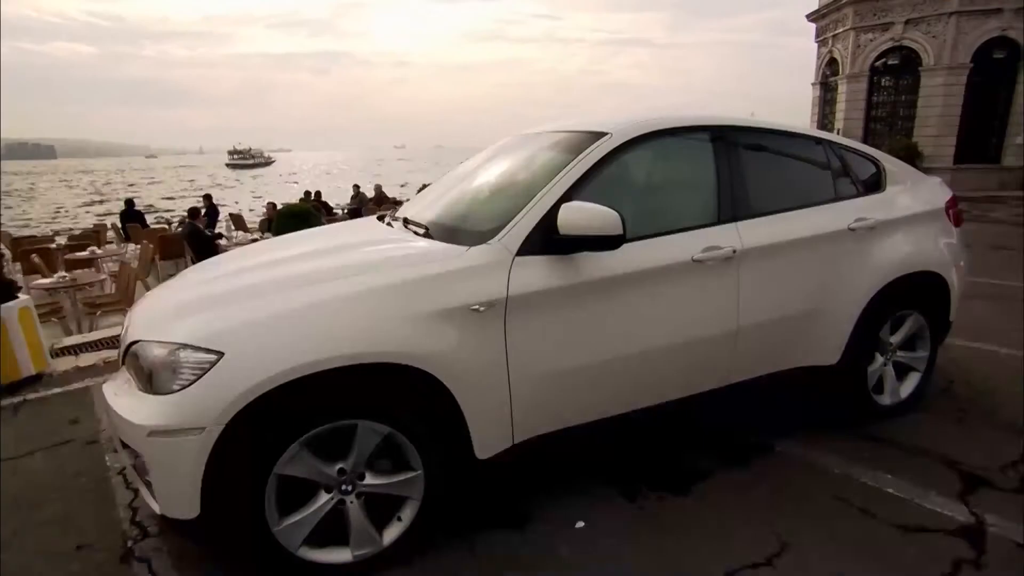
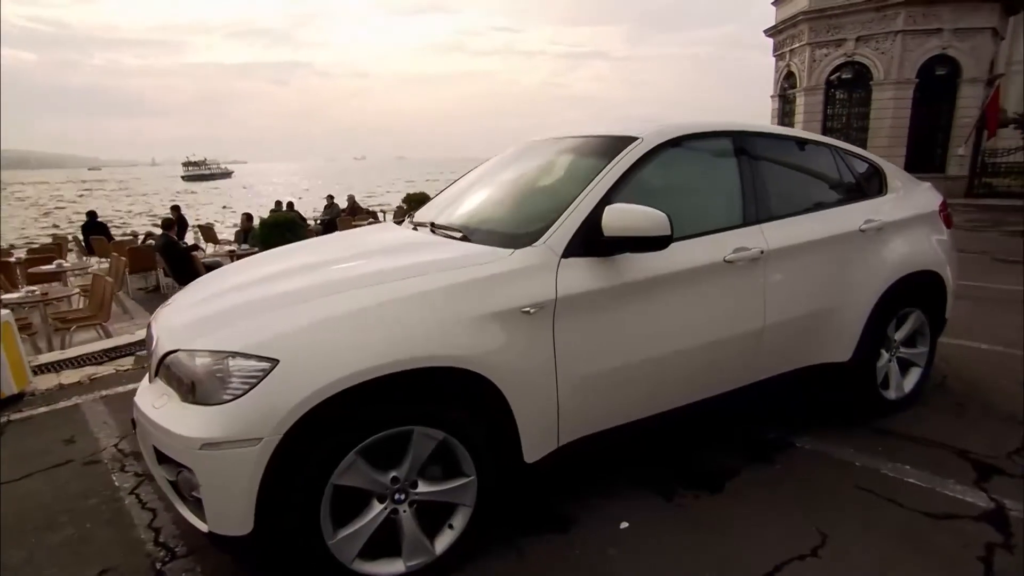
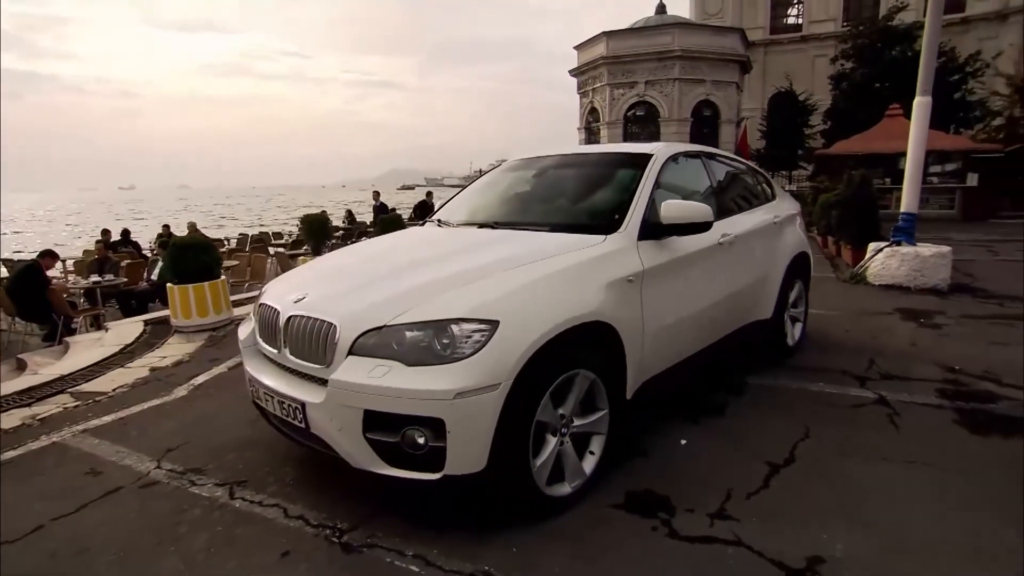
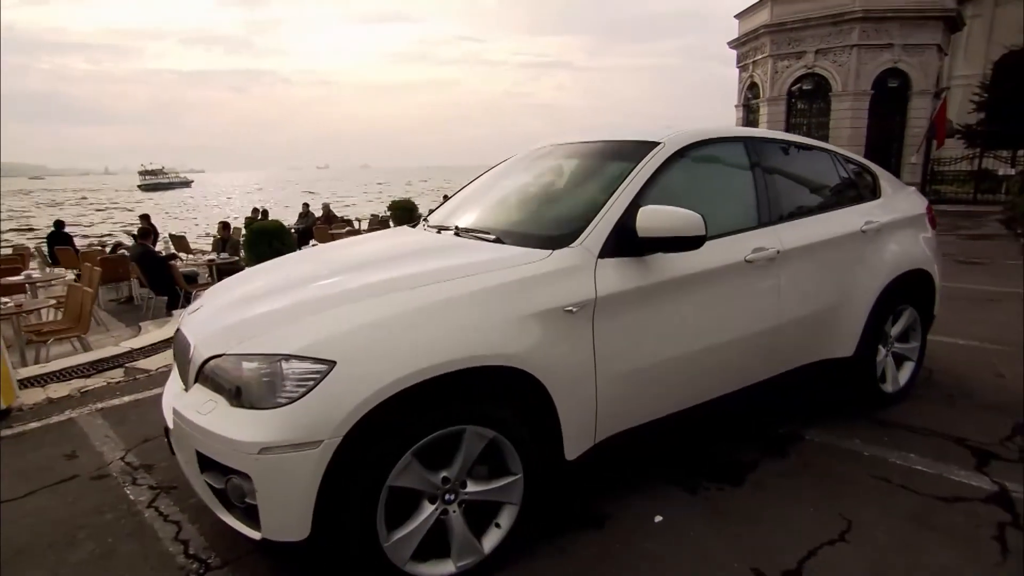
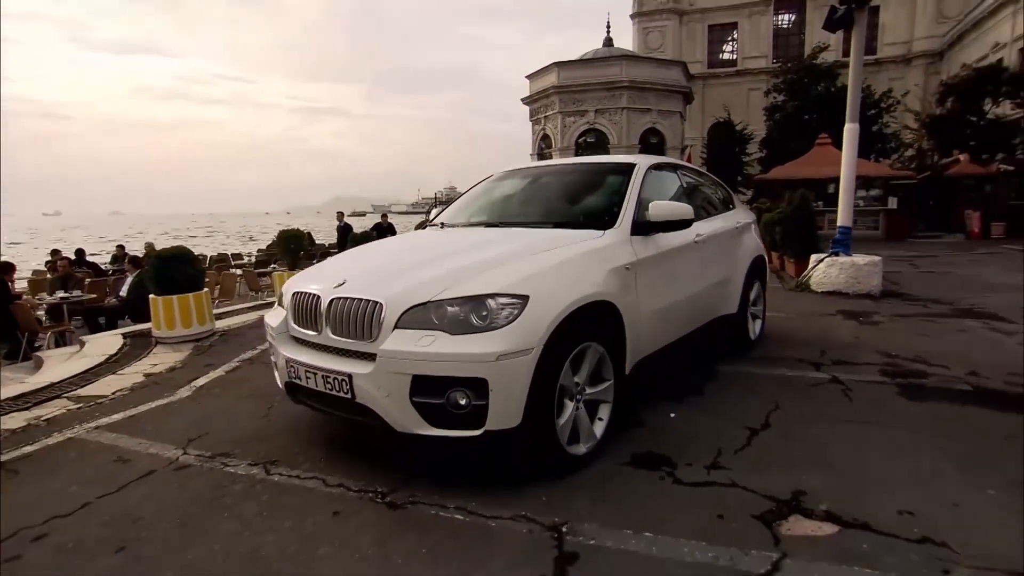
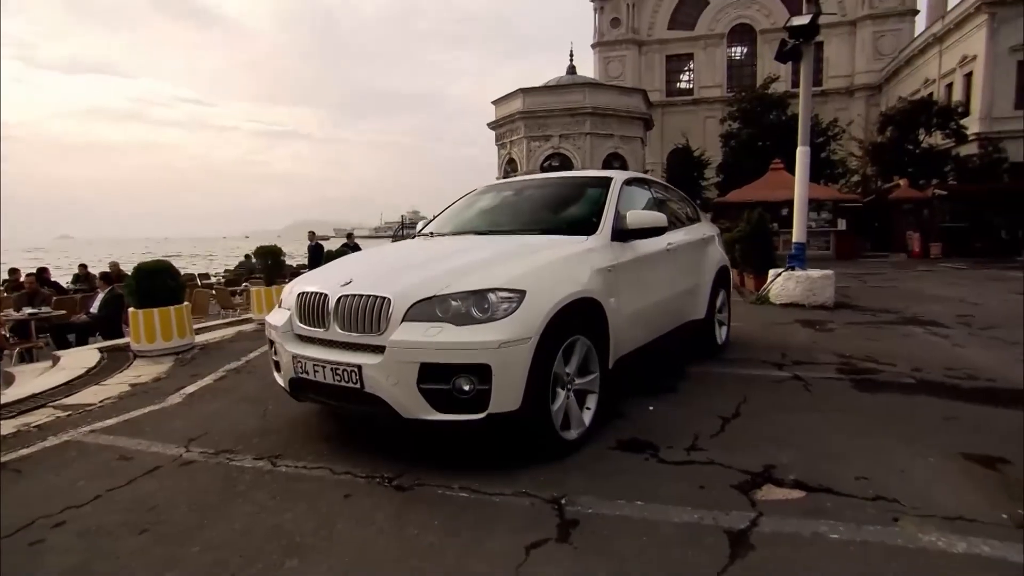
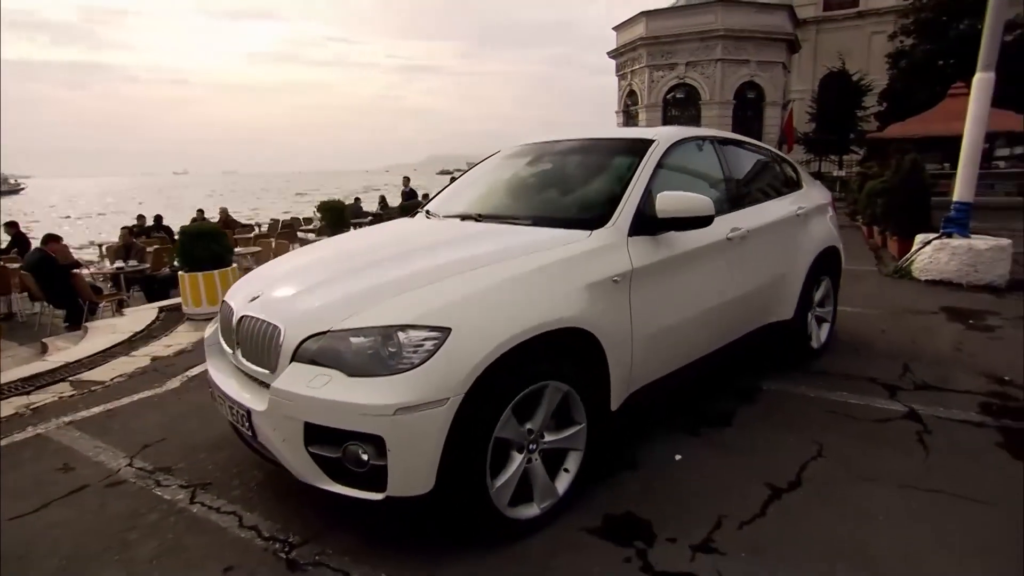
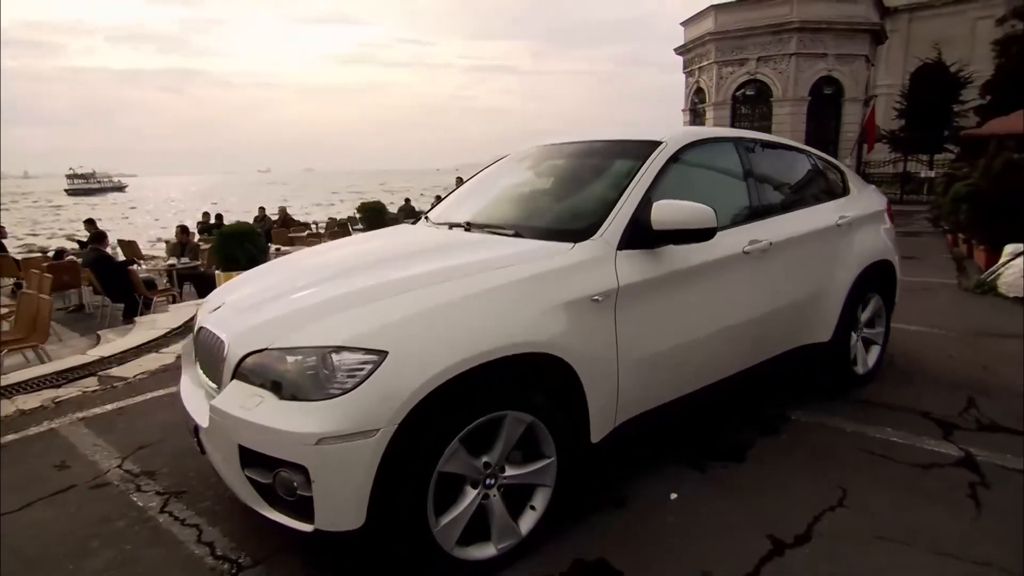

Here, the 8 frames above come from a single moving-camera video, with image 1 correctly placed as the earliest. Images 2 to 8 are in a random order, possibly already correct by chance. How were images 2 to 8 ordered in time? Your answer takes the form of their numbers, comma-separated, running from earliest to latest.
2, 4, 8, 7, 3, 5, 6
